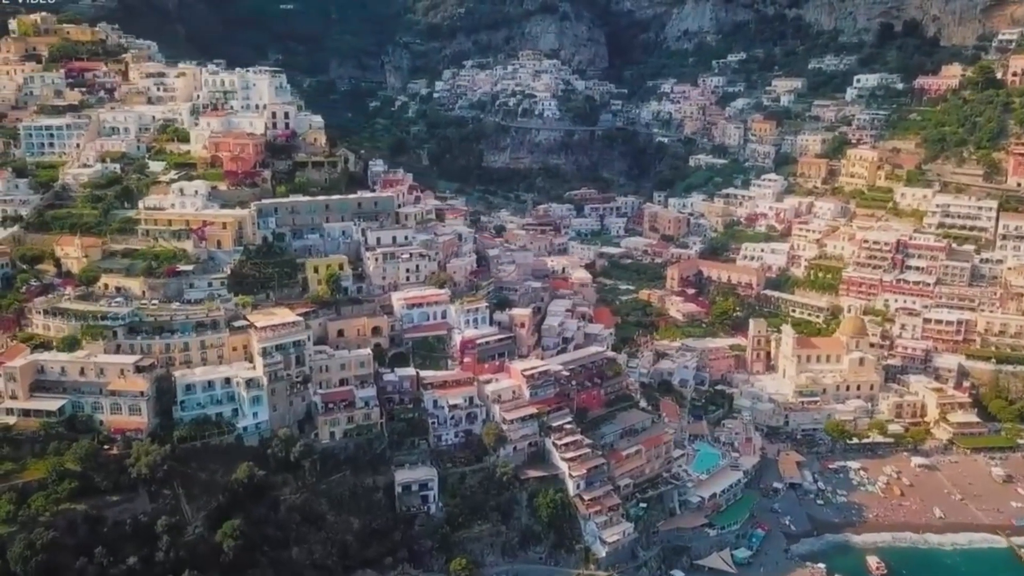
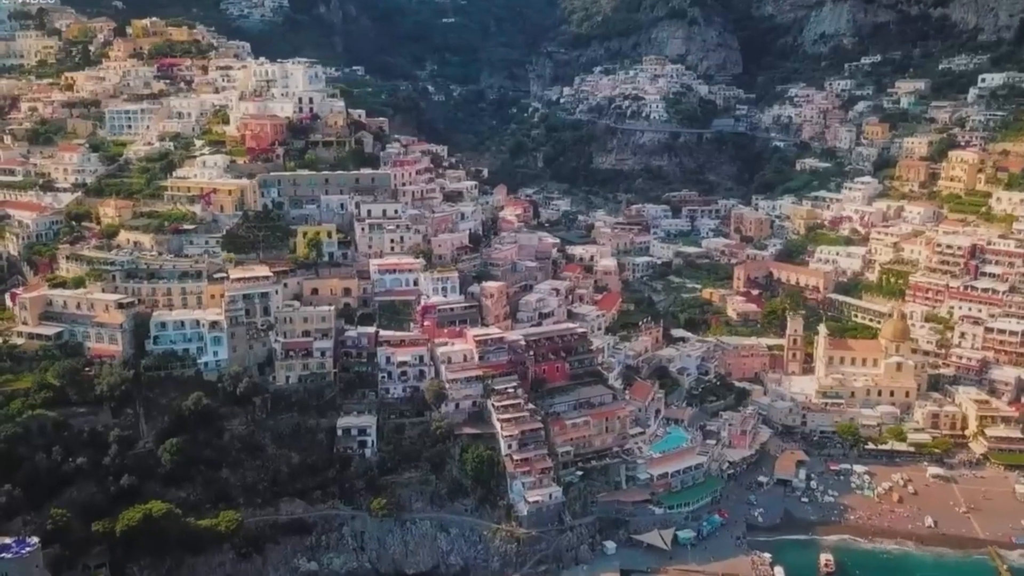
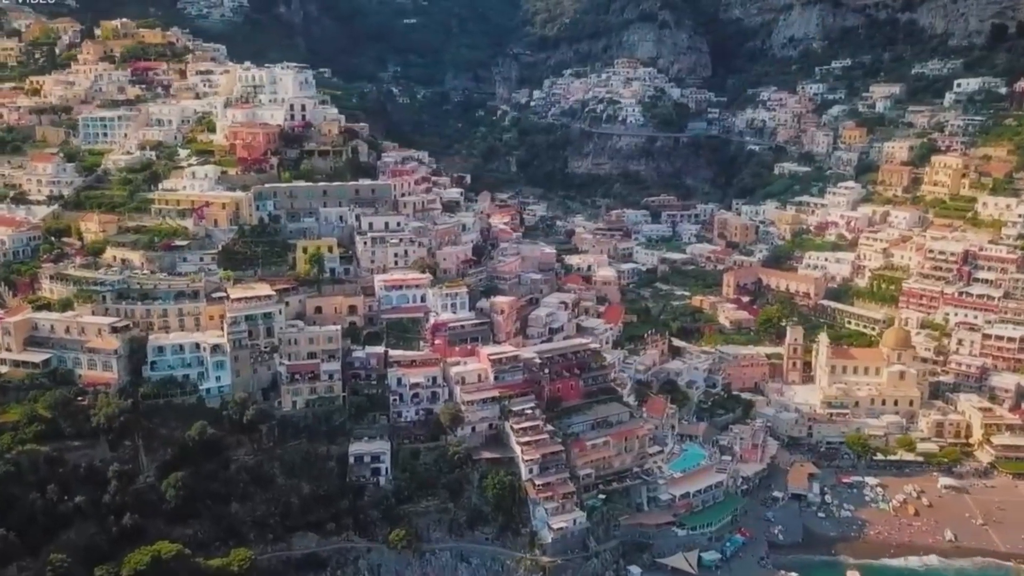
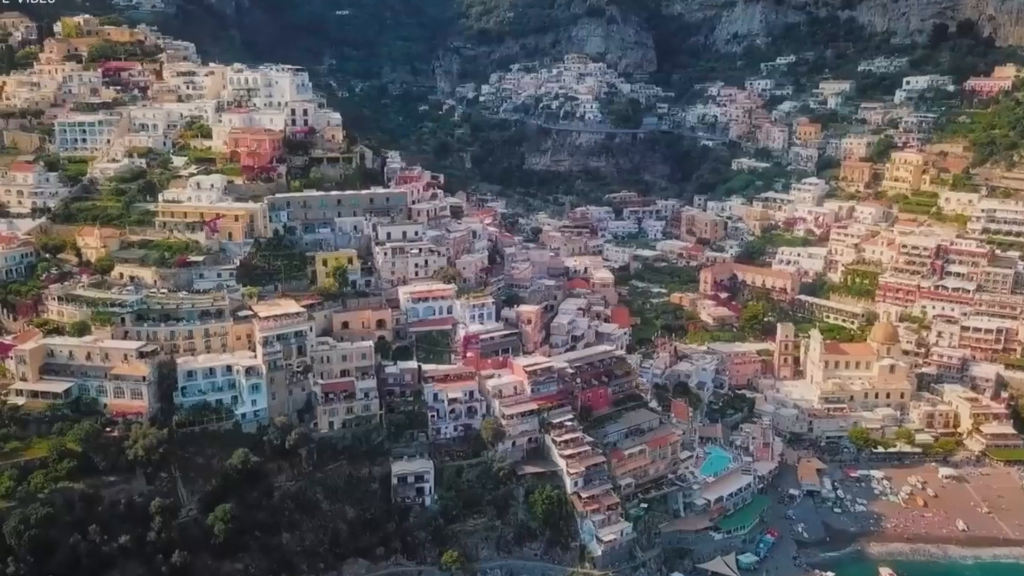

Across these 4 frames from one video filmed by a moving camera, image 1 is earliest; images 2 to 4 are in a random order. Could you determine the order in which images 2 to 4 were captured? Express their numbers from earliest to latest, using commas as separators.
4, 3, 2
